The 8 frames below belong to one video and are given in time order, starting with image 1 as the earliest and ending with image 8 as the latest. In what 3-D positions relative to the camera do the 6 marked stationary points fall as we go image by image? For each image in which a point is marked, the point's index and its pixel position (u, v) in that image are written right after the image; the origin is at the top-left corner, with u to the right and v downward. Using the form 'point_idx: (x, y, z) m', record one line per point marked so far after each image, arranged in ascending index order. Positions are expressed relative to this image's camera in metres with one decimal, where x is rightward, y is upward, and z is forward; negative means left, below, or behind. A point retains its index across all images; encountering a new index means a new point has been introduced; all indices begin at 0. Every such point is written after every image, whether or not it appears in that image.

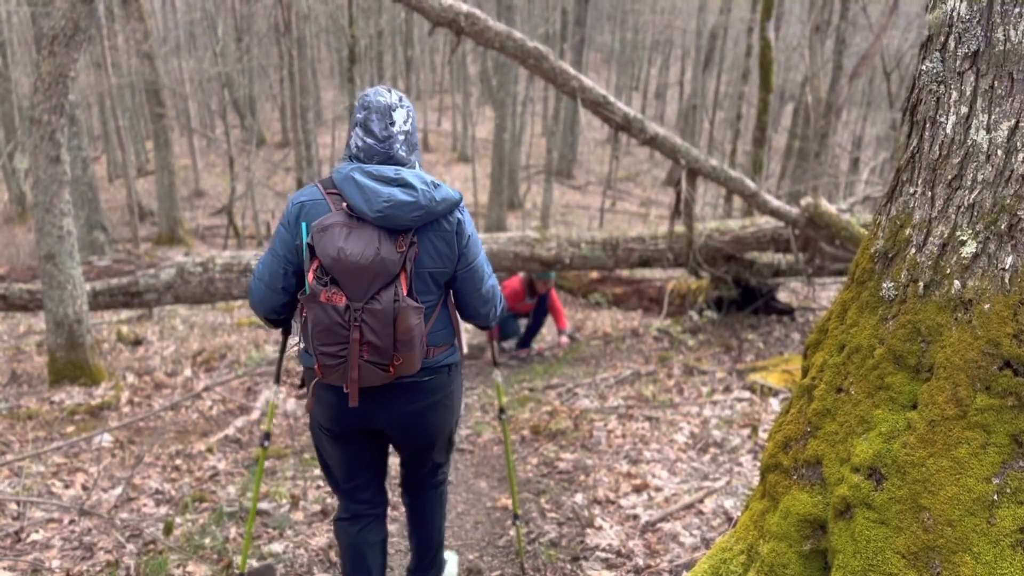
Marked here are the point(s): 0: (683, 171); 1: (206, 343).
0: (+1.4, +0.9, +6.6) m
1: (-3.5, -0.6, +9.5) m
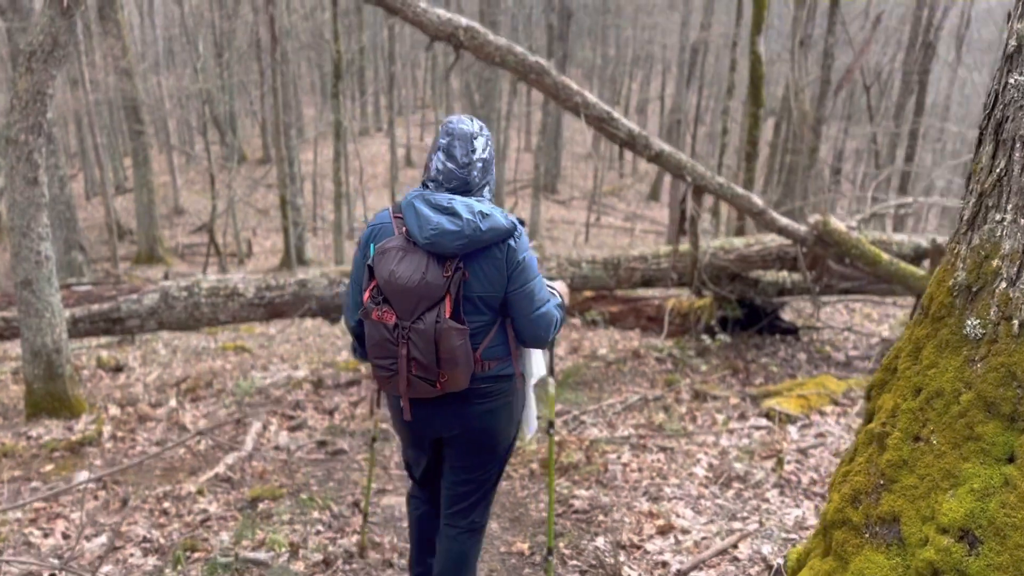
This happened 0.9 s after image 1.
0: (+1.4, +0.8, +6.4) m
1: (-3.6, -0.9, +9.2) m
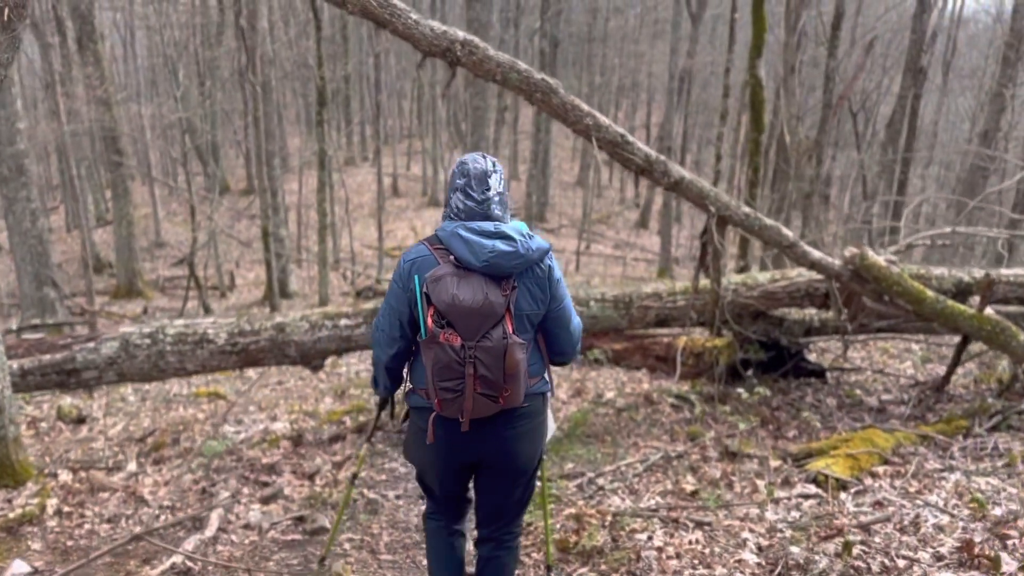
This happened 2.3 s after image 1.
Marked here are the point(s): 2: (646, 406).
0: (+1.4, +0.5, +5.8) m
1: (-3.6, -1.3, +8.4) m
2: (+1.2, -1.0, +7.2) m
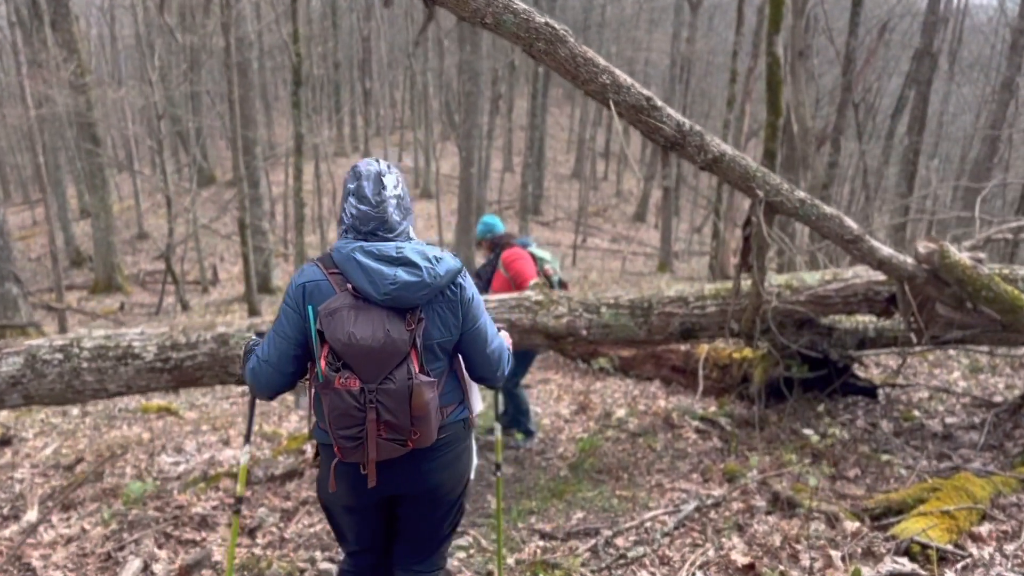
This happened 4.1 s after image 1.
0: (+1.4, +0.4, +4.6) m
1: (-3.6, -1.3, +7.2) m
2: (+1.1, -1.0, +6.0) m
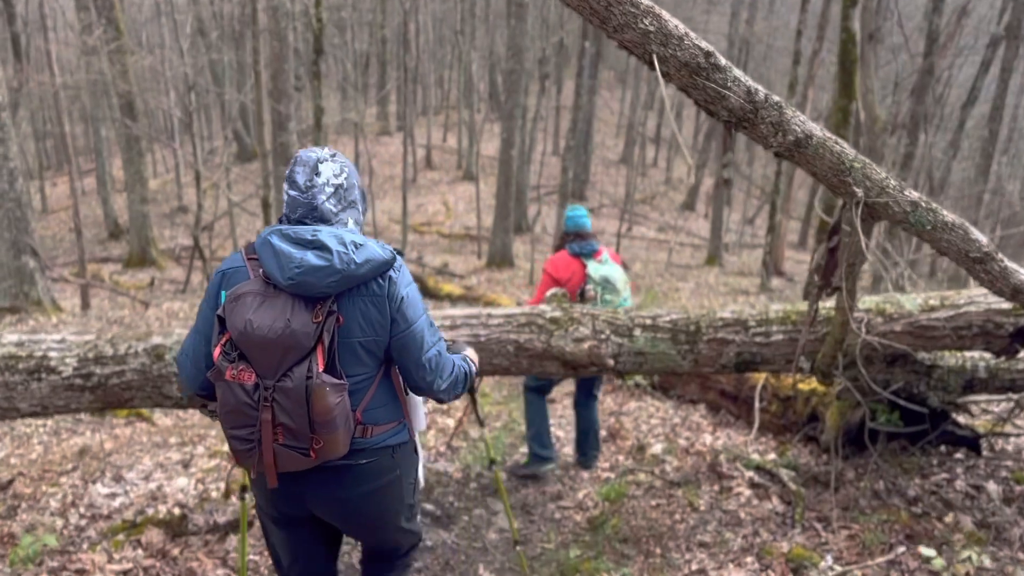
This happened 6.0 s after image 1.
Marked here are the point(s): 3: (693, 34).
0: (+1.4, +0.3, +3.4) m
1: (-3.5, -1.2, +6.3) m
2: (+1.2, -1.1, +4.9) m
3: (+0.7, +0.9, +3.0) m
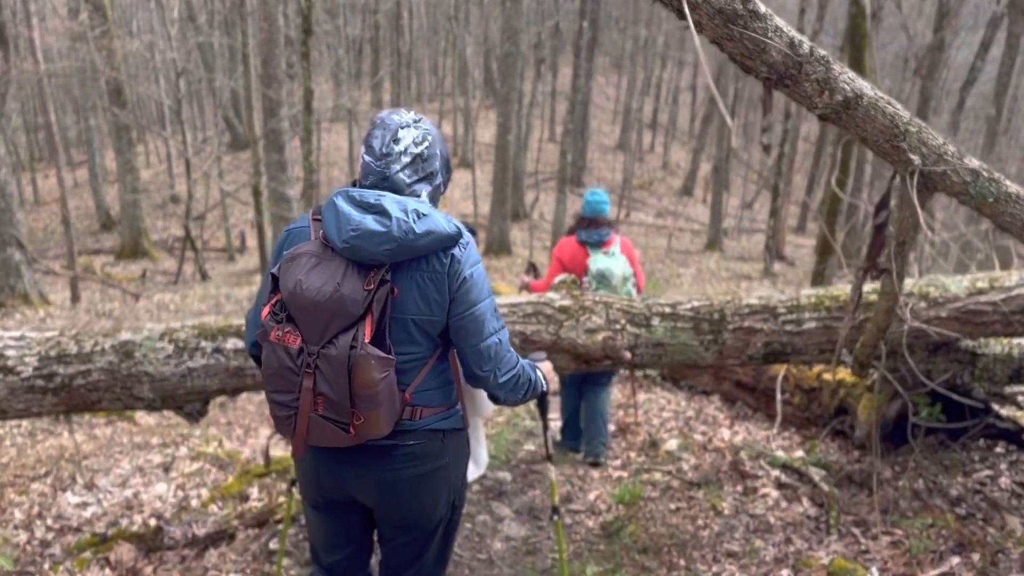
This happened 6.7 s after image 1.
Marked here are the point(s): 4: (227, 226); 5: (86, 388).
0: (+1.4, +0.4, +3.0) m
1: (-3.5, -1.2, +5.9) m
2: (+1.2, -1.0, +4.5) m
3: (+0.7, +1.0, +2.6) m
4: (-6.9, +1.5, +19.7) m
5: (-2.0, -0.4, +3.8) m
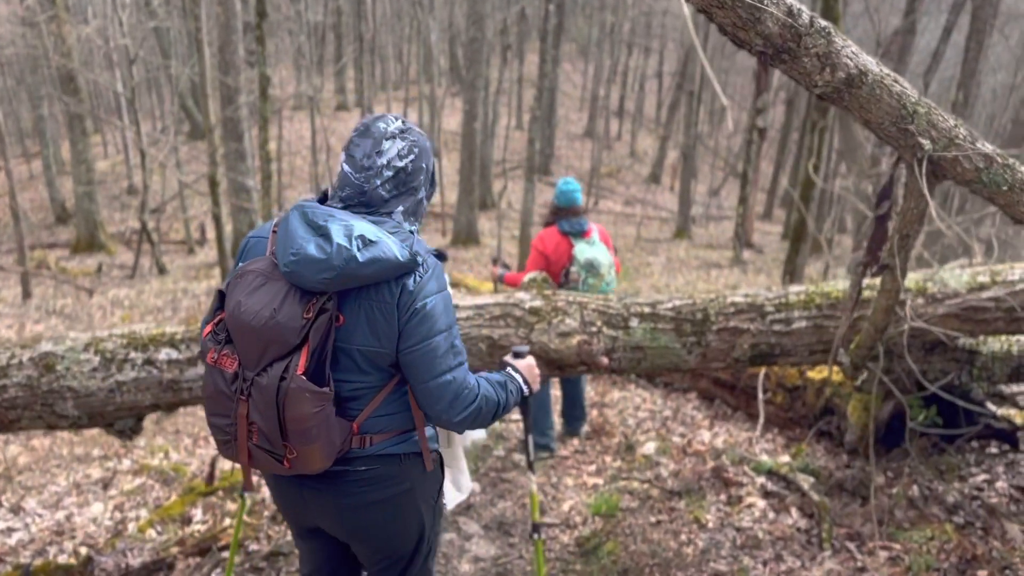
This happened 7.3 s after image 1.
0: (+1.3, +0.4, +2.7) m
1: (-3.7, -1.2, +5.4) m
2: (+1.0, -1.0, +4.2) m
3: (+0.6, +1.0, +2.3) m
4: (-7.7, +1.6, +19.1) m
5: (-2.1, -0.5, +3.4) m
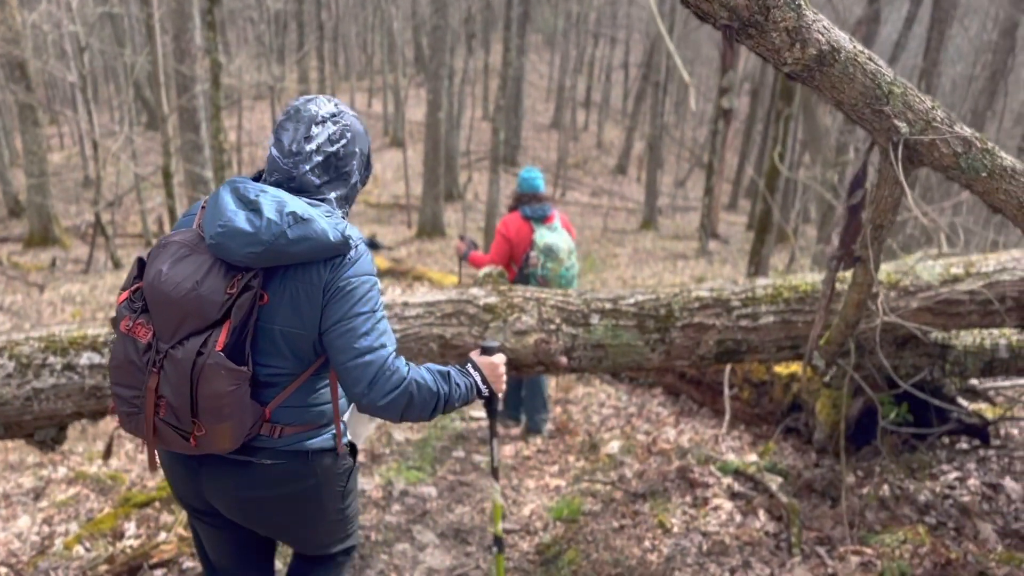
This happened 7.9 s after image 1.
0: (+1.1, +0.4, +2.5) m
1: (-3.9, -1.2, +5.1) m
2: (+0.8, -1.0, +4.0) m
3: (+0.4, +1.0, +2.1) m
4: (-8.4, +1.7, +18.5) m
5: (-2.3, -0.5, +3.1) m
